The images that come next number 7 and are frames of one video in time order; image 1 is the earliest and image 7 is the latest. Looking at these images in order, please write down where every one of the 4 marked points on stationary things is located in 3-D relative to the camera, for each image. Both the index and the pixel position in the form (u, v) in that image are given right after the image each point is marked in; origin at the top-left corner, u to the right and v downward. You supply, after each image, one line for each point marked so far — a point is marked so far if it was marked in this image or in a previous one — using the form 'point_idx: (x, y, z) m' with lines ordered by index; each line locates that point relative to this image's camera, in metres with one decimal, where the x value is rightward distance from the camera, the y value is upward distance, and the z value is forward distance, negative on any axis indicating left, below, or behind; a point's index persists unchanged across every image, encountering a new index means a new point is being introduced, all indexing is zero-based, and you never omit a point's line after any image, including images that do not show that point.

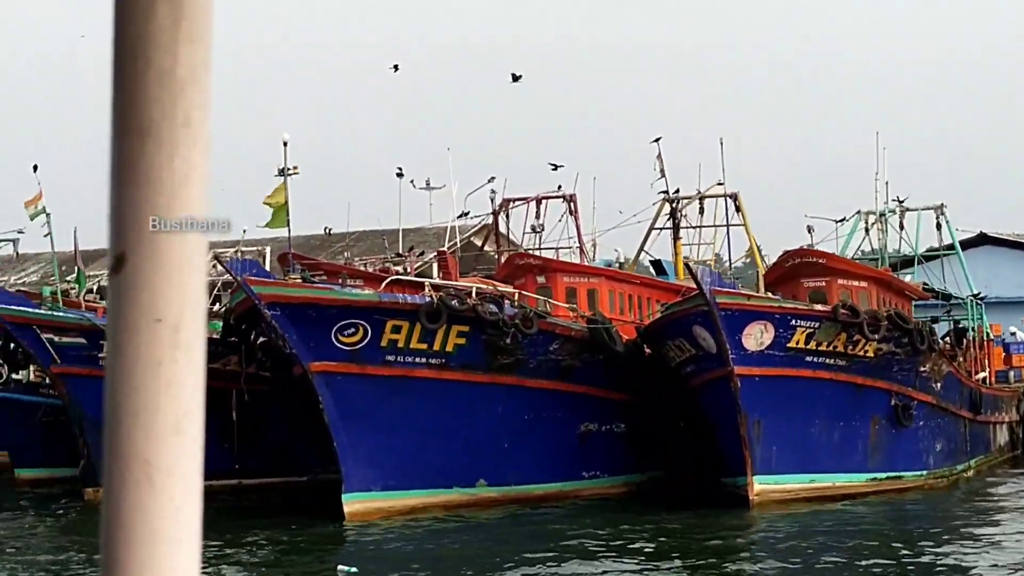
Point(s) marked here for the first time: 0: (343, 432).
0: (-1.1, -0.9, +10.4) m
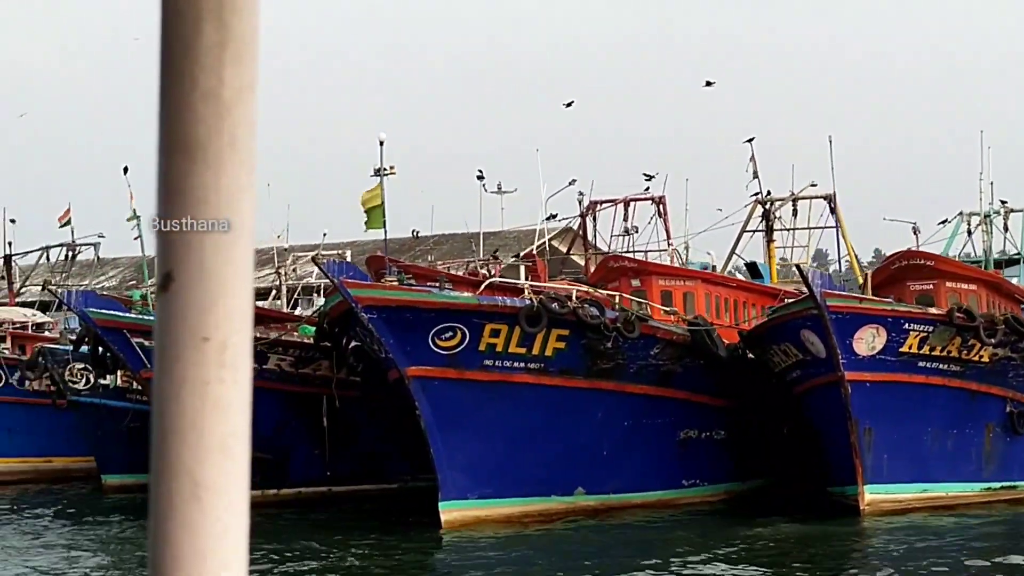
0: (-0.4, -0.9, +10.1) m
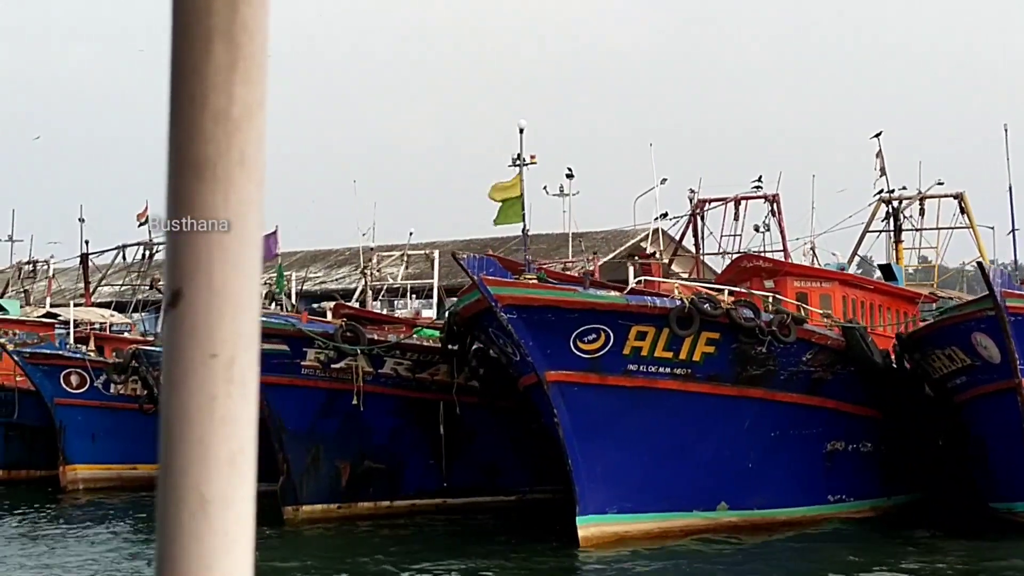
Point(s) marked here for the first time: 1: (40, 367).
0: (+0.4, -0.9, +9.4) m
1: (-4.1, -0.7, +14.5) m
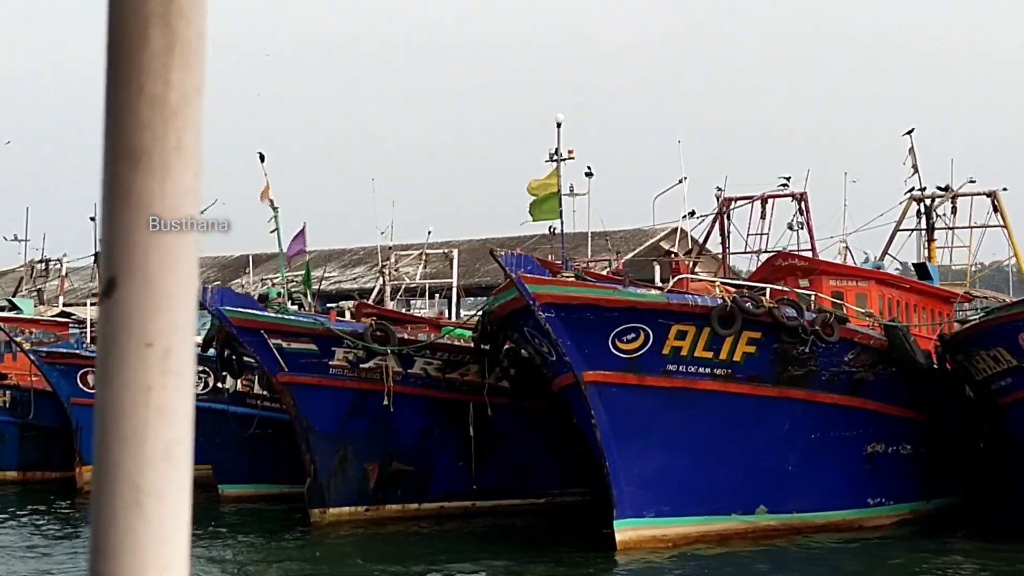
0: (+0.6, -0.9, +9.2) m
1: (-3.9, -0.7, +14.3) m
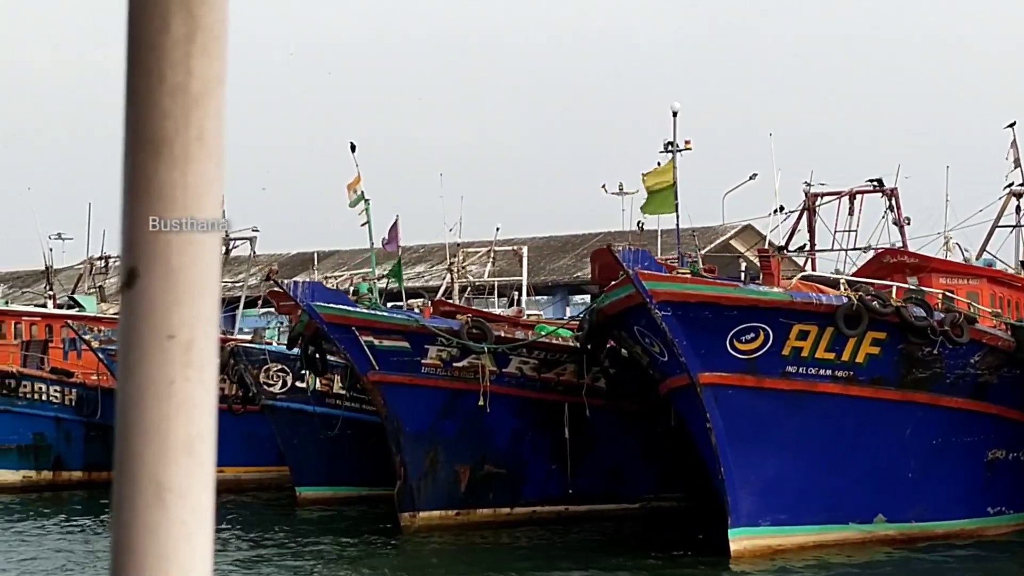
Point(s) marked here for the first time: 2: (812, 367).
0: (+1.2, -0.9, +8.8) m
1: (-3.2, -0.6, +13.9) m
2: (+1.6, -0.4, +8.7) m
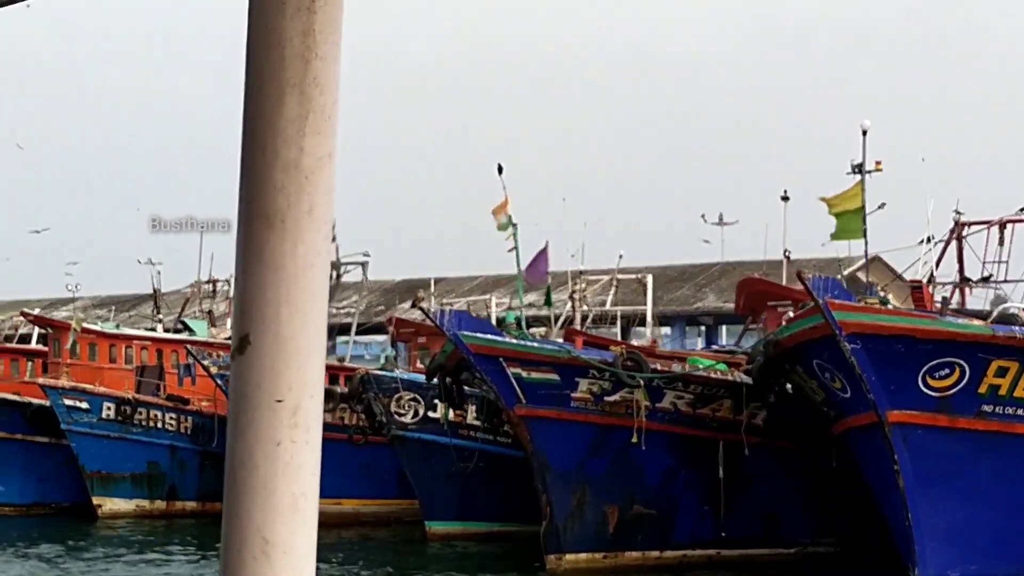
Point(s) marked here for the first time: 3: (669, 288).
0: (+2.0, -1.1, +8.1) m
1: (-2.2, -0.8, +13.4) m
2: (+2.4, -0.6, +8.1) m
3: (+1.8, 0.0, +19.5) m
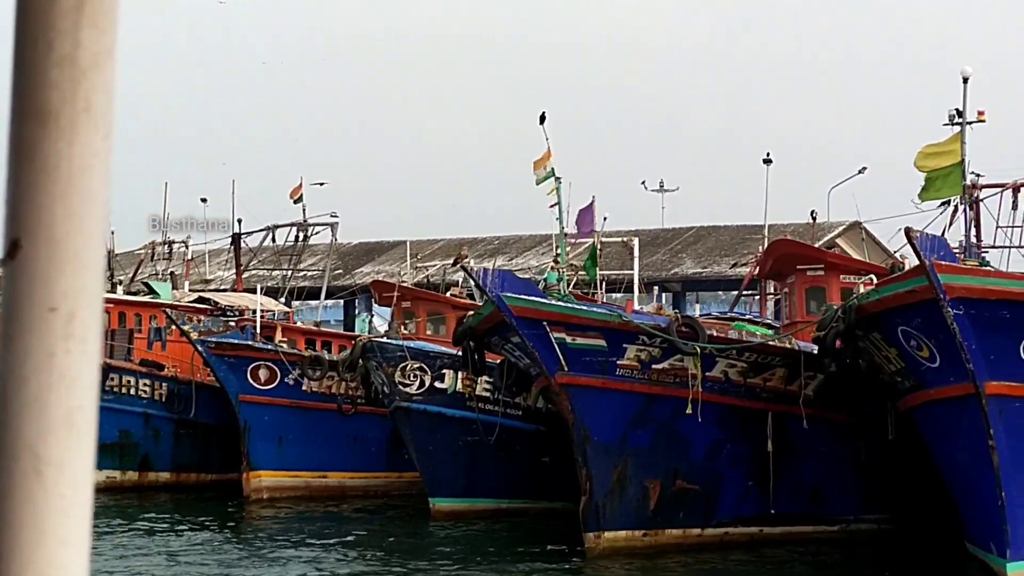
0: (+2.3, -0.9, +7.6) m
1: (-2.2, -0.5, +12.6) m
2: (+2.7, -0.4, +7.5) m
3: (+1.5, +0.4, +18.9) m
